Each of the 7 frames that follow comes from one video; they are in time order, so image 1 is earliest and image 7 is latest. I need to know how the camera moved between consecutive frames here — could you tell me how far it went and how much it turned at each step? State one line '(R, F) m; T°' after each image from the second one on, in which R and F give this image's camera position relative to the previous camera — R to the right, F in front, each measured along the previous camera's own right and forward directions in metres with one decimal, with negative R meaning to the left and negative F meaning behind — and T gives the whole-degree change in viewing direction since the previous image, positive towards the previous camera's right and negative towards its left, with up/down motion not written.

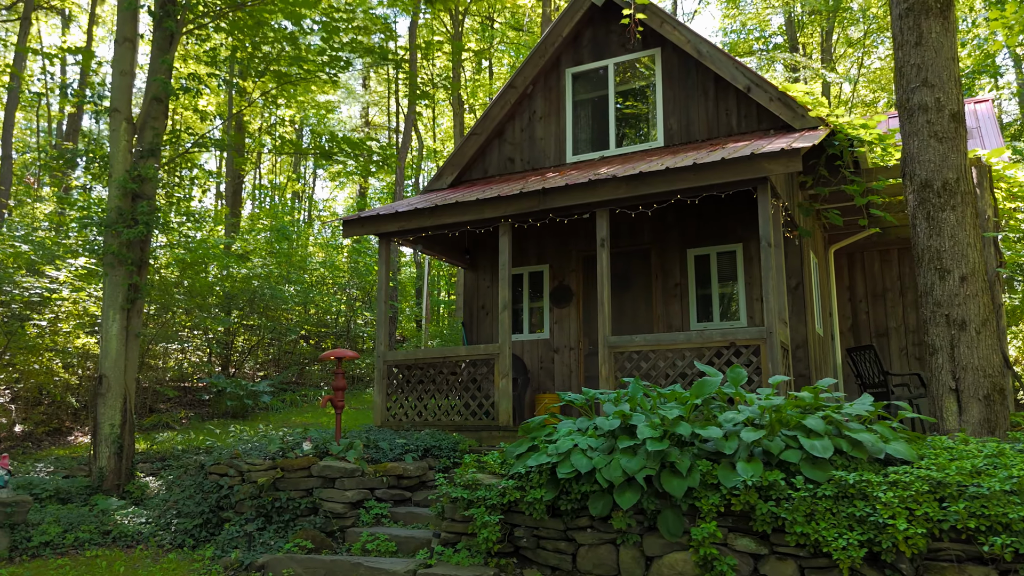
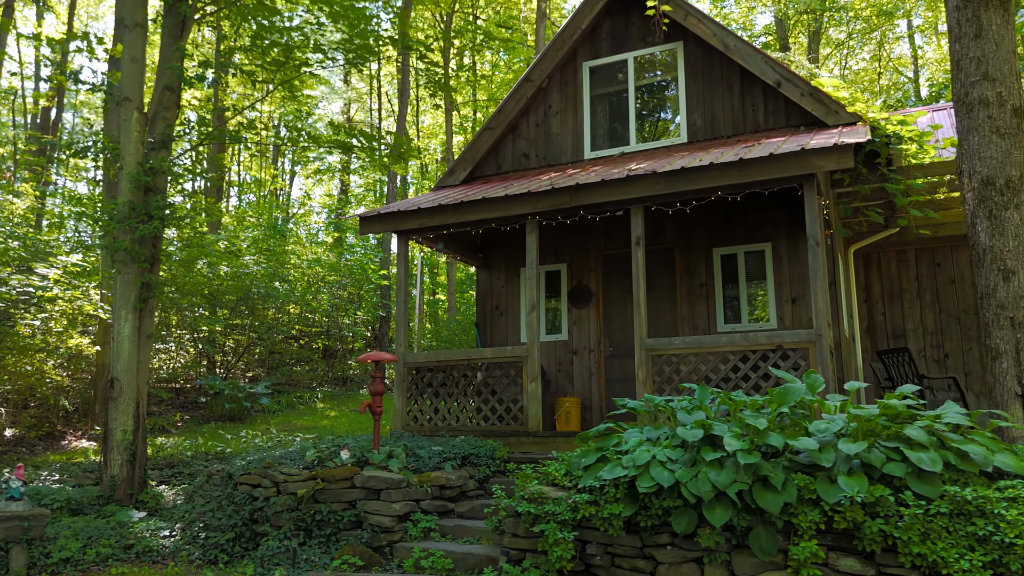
(-0.5, +0.3) m; +2°
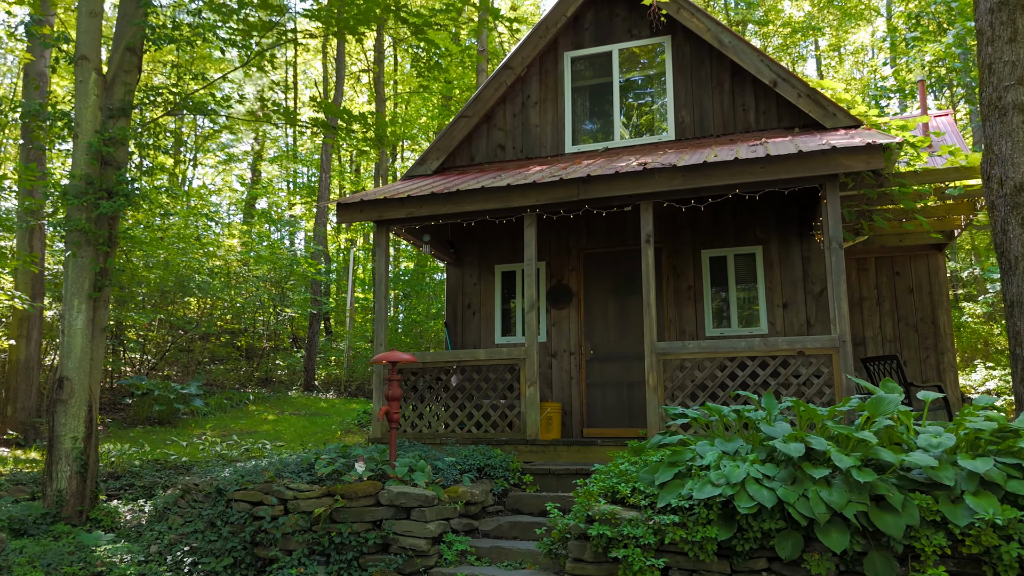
(-0.8, +0.6) m; +7°
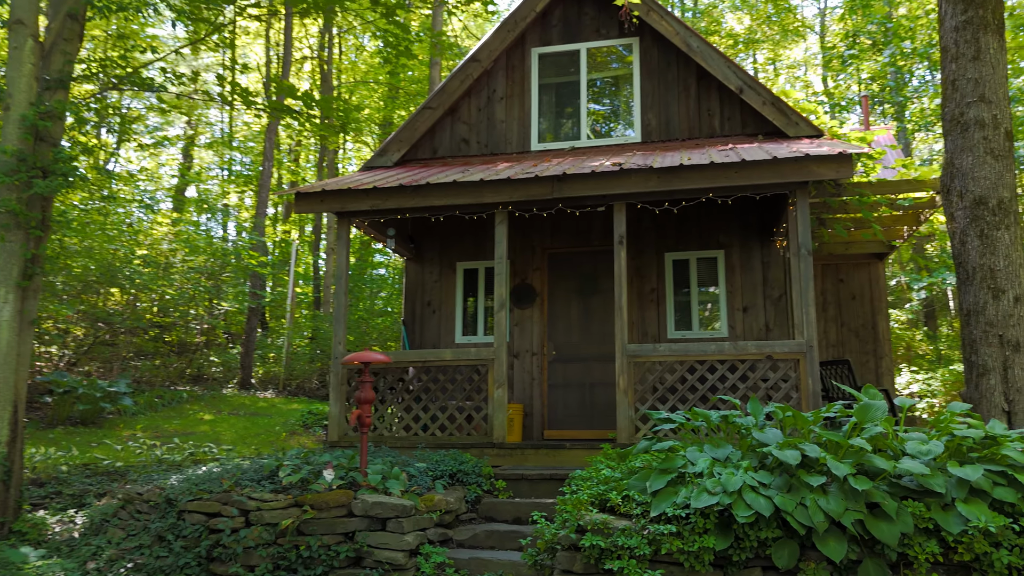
(-0.3, +0.1) m; +5°
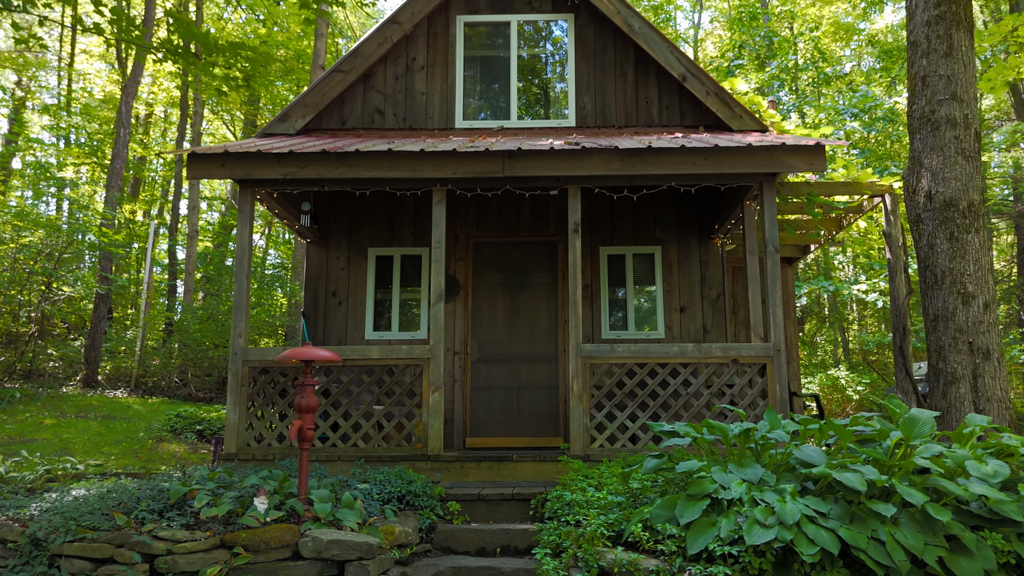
(-0.6, +0.8) m; +11°
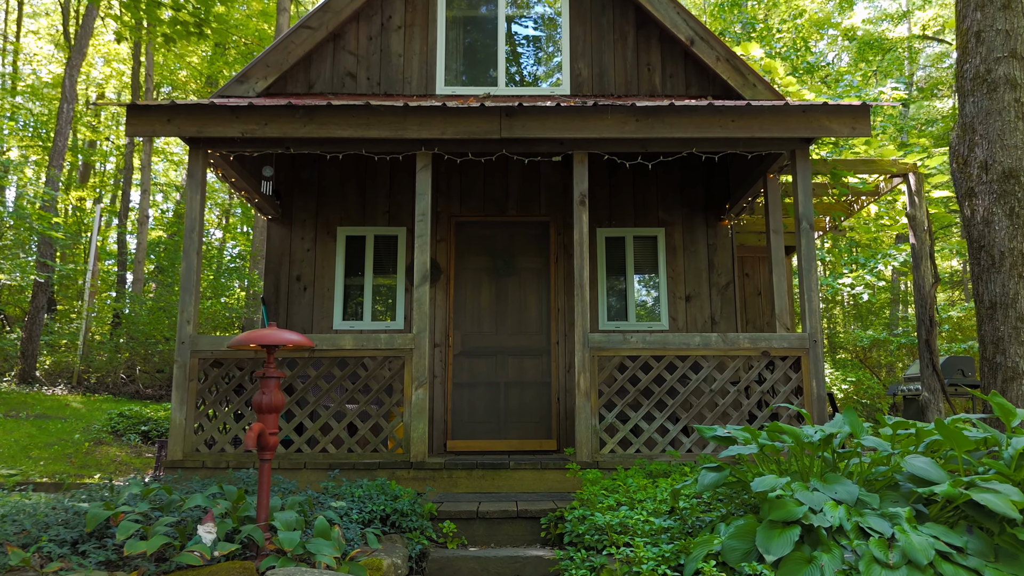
(-0.2, +0.8) m; +3°
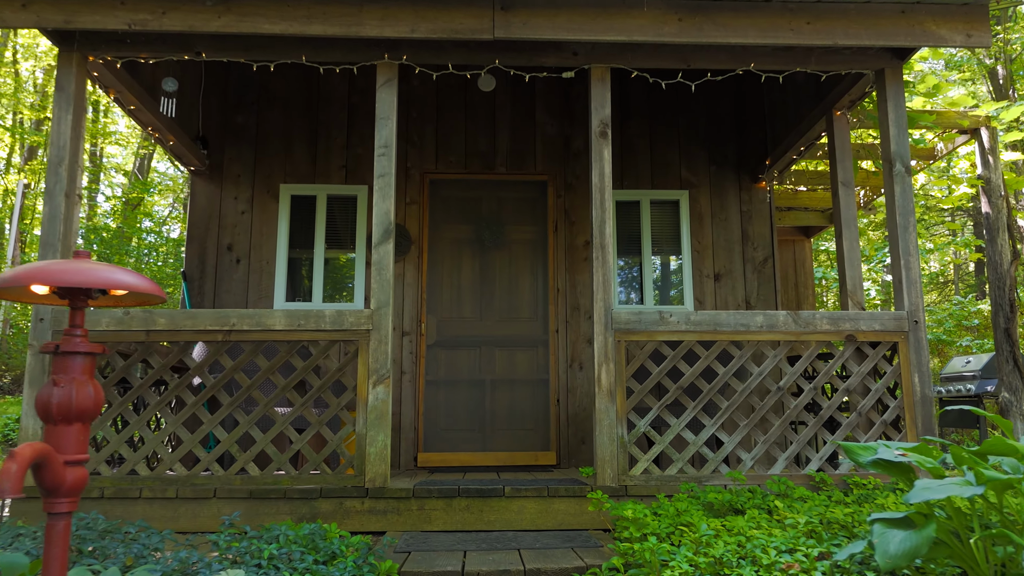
(-0.1, +1.4) m; +2°
